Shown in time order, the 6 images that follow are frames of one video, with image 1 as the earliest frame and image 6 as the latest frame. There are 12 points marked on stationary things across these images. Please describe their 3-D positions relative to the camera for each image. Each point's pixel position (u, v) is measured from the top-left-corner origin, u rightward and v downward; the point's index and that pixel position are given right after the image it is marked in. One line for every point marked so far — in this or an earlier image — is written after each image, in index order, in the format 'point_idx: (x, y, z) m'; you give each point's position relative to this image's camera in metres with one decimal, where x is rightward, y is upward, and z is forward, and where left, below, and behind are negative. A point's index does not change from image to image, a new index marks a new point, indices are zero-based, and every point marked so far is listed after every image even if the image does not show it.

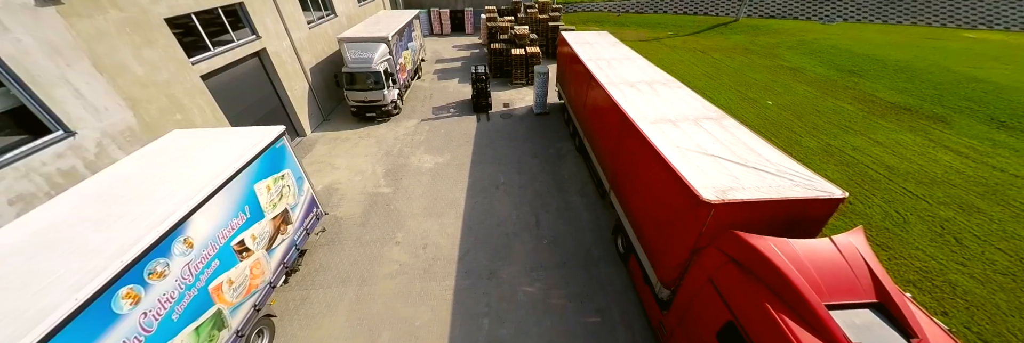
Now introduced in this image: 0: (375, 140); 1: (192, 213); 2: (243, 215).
0: (-6.0, +1.4, +13.5) m
1: (-5.1, -0.6, +4.9) m
2: (-5.1, -0.9, +5.8) m
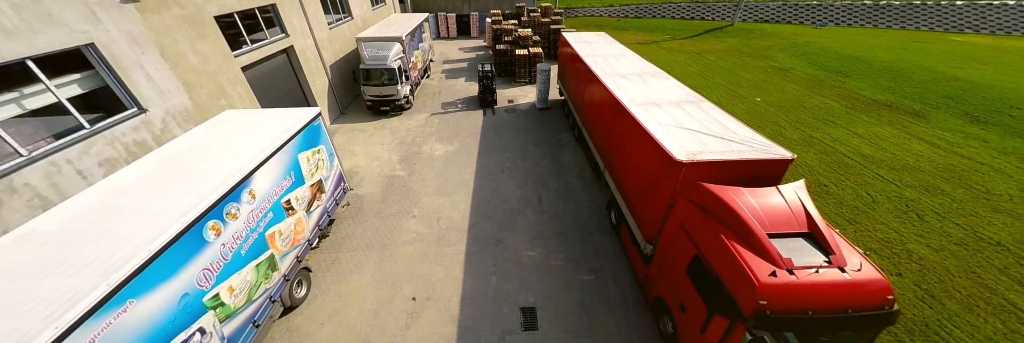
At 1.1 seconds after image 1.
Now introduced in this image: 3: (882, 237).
0: (-5.8, +1.9, +14.6) m
1: (-5.0, 0.0, +6.0) m
2: (-5.0, -0.2, +6.9) m
3: (+10.5, -1.9, +8.8) m
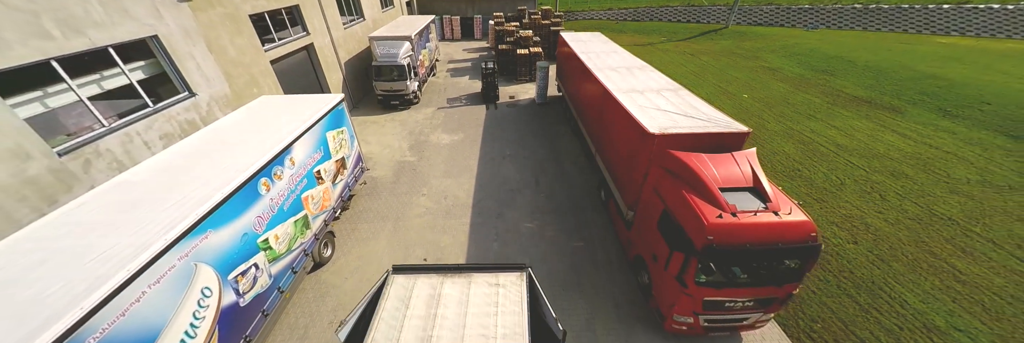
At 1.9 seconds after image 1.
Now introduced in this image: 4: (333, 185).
0: (-5.7, +2.5, +15.8) m
1: (-5.0, +0.7, +7.1) m
2: (-5.0, +0.4, +8.0) m
3: (+10.5, -1.3, +9.7) m
4: (-5.0, -0.4, +8.6) m
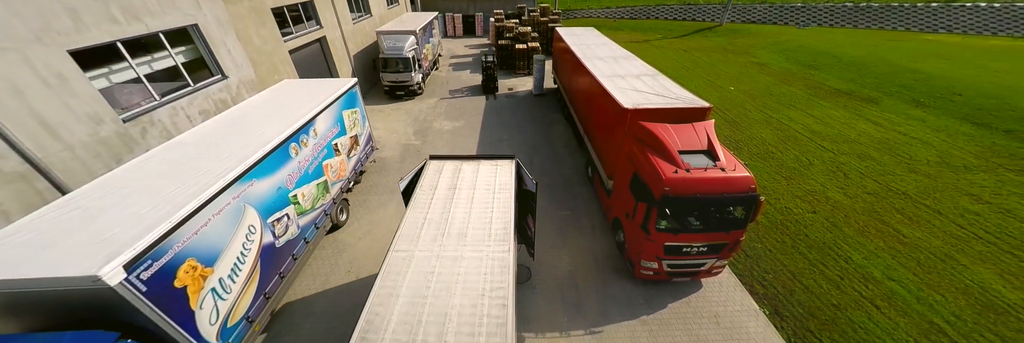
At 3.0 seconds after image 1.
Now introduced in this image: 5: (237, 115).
0: (-5.8, +3.3, +16.9) m
1: (-5.2, +1.5, +8.2) m
2: (-5.2, +1.2, +9.1) m
3: (+10.3, -0.6, +10.7) m
4: (-5.1, +0.4, +9.7) m
5: (-7.5, +1.5, +8.5) m
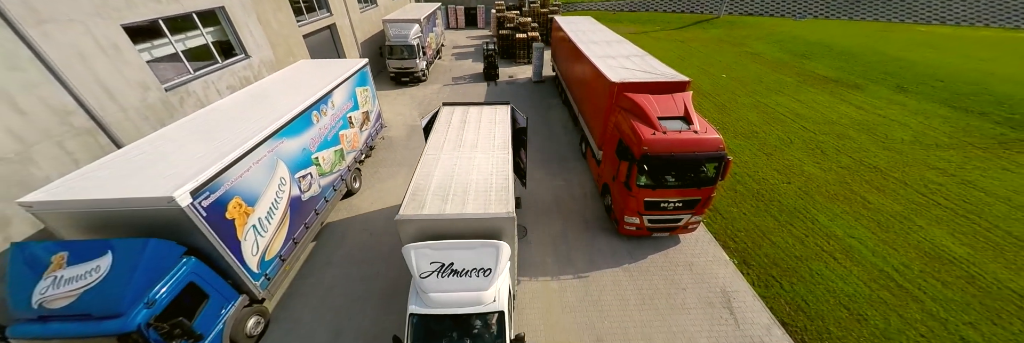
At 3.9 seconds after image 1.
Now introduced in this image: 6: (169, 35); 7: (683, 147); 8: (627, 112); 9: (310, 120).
0: (-5.8, +4.3, +17.7) m
1: (-5.2, +2.4, +9.0) m
2: (-5.2, +2.2, +9.9) m
3: (+10.2, +0.3, +11.6) m
4: (-5.2, +1.4, +10.6) m
5: (-7.6, +2.5, +9.3) m
6: (-9.1, +3.6, +8.3) m
7: (+3.9, +0.6, +7.0) m
8: (+3.1, +1.6, +8.2) m
9: (-5.2, +1.3, +8.0) m
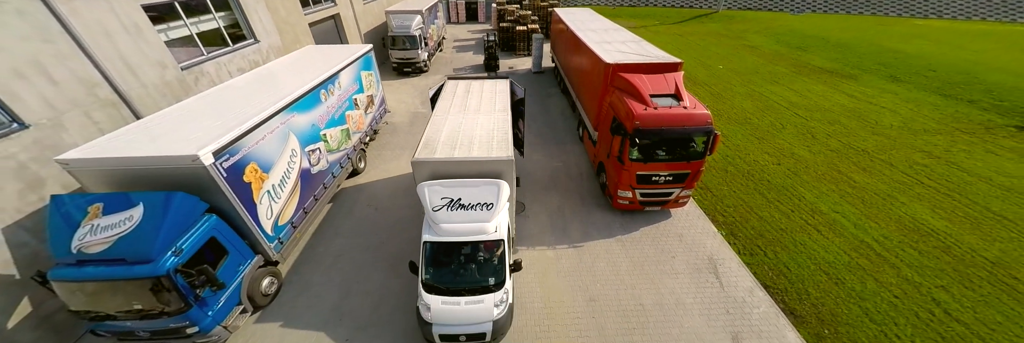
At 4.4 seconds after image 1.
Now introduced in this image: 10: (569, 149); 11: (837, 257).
0: (-5.8, +5.0, +18.1) m
1: (-5.3, +3.1, +9.4) m
2: (-5.2, +2.8, +10.3) m
3: (+10.2, +1.0, +11.9) m
4: (-5.2, +2.0, +11.0) m
5: (-7.6, +3.1, +9.7) m
6: (-9.2, +4.3, +8.7) m
7: (+3.8, +1.2, +7.4) m
8: (+3.0, +2.2, +8.6) m
9: (-5.2, +2.0, +8.4) m
10: (+2.2, +0.8, +11.9) m
11: (+7.9, -2.1, +7.5) m
